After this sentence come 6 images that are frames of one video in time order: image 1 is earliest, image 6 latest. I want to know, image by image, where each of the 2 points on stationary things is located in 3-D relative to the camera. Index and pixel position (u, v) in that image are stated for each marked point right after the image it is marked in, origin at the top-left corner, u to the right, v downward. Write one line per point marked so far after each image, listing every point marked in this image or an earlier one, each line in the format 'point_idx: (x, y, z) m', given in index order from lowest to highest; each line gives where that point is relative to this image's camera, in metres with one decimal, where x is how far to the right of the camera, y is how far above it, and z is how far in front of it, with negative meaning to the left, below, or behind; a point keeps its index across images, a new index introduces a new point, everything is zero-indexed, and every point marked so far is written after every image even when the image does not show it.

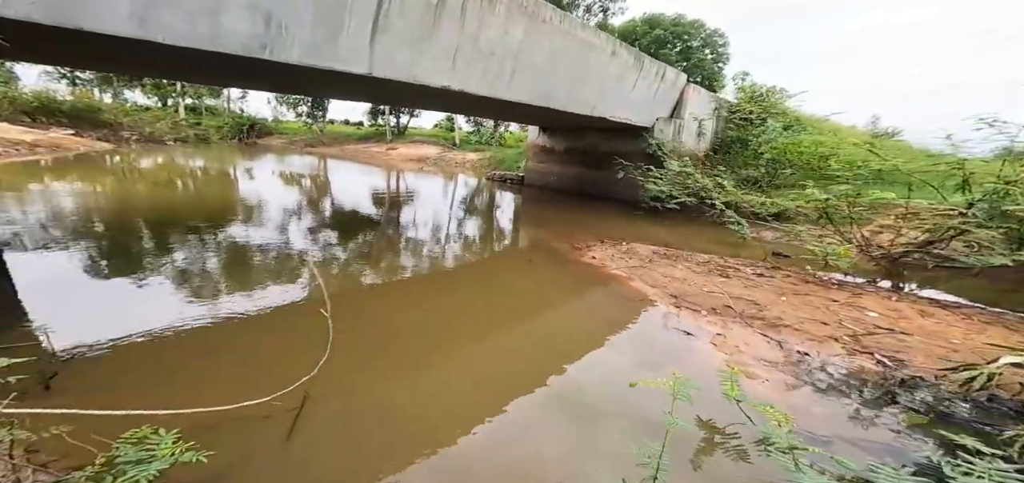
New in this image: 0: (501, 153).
0: (-0.5, +3.9, +18.3) m
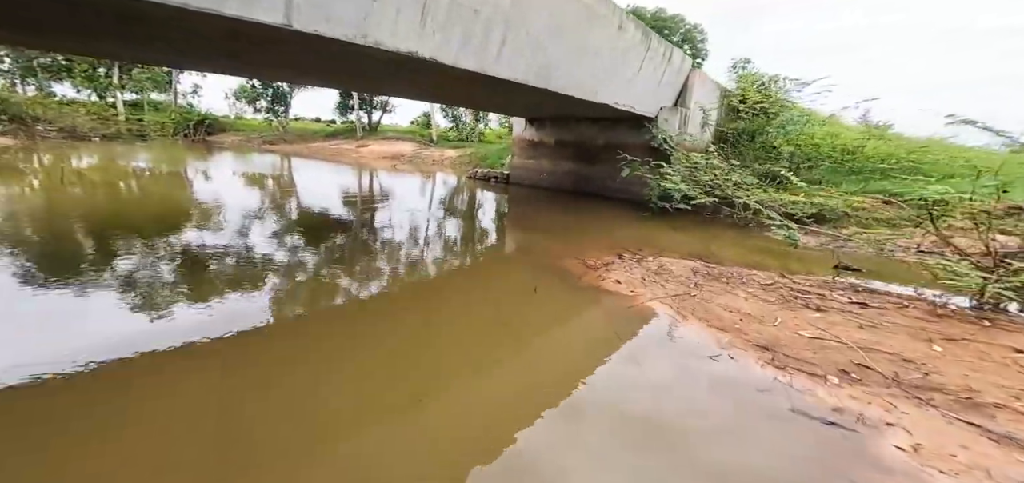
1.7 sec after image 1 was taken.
0: (-1.4, +3.9, +17.5) m
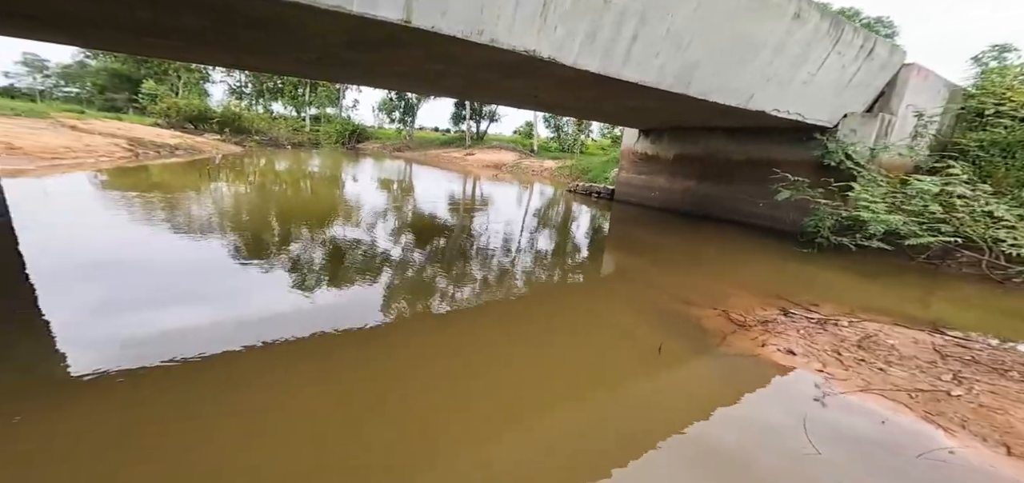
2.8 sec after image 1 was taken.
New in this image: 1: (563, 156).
0: (+2.8, +3.2, +16.8) m
1: (+2.3, +4.0, +19.3) m
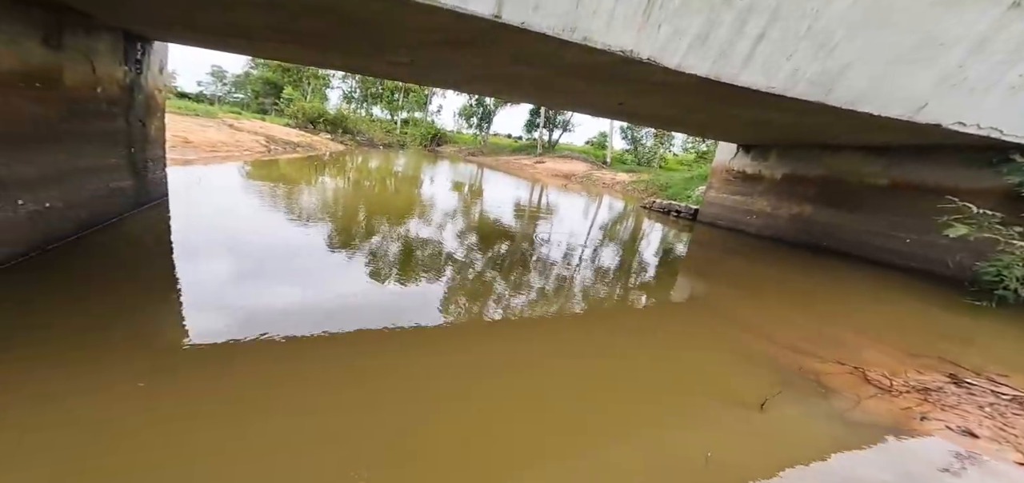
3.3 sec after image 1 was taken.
0: (+5.6, +2.4, +15.8) m
1: (+5.6, +3.2, +18.4) m
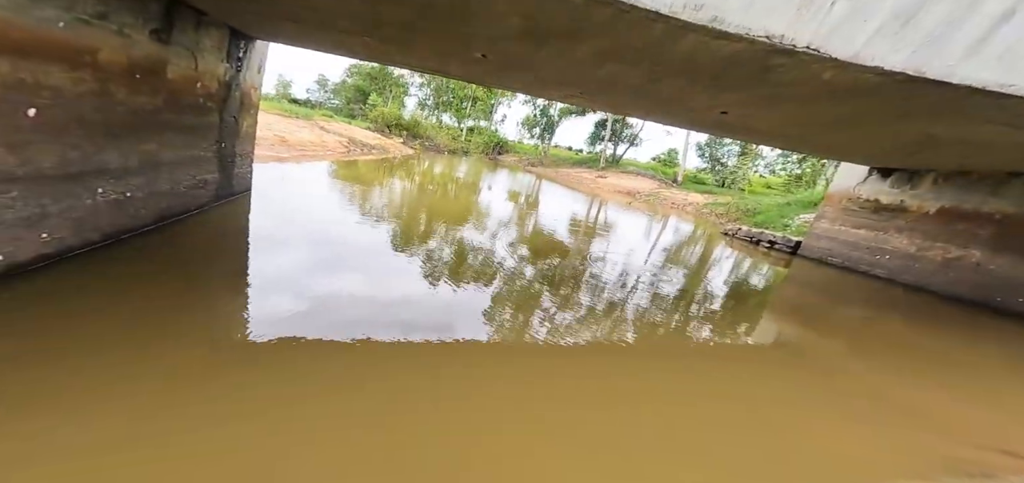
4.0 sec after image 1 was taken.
0: (+7.9, +1.4, +14.2) m
1: (+8.2, +2.0, +16.7) m
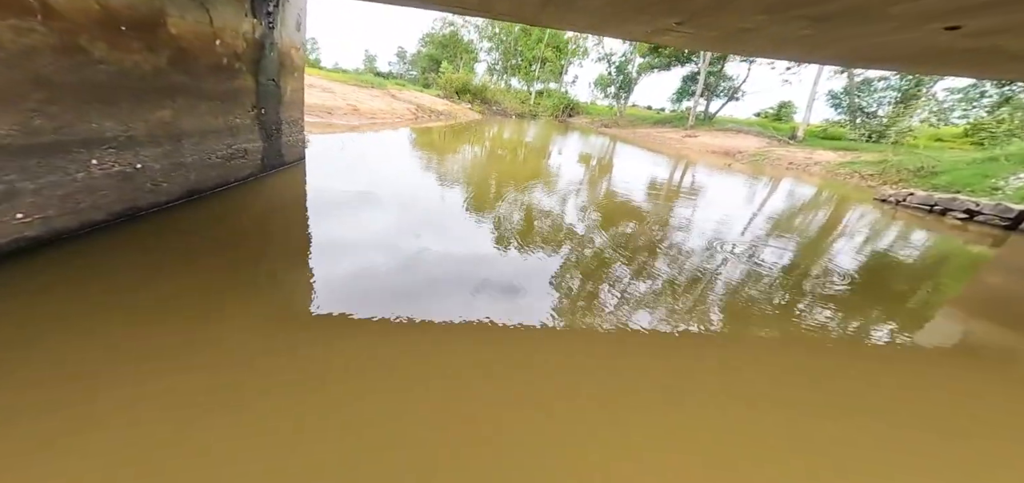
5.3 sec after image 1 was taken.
0: (+10.5, +2.2, +11.4) m
1: (+11.3, +3.1, +13.8) m
